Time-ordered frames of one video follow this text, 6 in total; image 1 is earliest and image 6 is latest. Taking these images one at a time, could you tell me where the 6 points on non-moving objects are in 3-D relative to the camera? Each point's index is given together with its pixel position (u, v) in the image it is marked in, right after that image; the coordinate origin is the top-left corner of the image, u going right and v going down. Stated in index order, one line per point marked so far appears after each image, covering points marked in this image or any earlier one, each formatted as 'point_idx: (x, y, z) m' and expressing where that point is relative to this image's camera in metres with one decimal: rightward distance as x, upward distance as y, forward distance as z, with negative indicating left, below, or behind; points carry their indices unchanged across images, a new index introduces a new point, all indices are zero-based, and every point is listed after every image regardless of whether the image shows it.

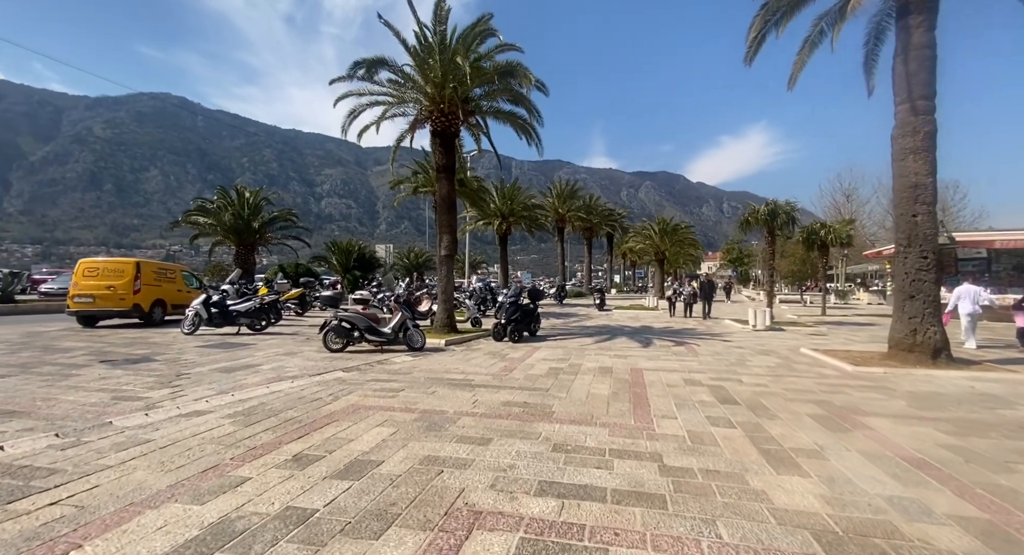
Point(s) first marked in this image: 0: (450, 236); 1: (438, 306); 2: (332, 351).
0: (-1.8, +1.2, +13.6) m
1: (-2.1, -0.8, +13.6) m
2: (-3.7, -1.5, +10.2) m
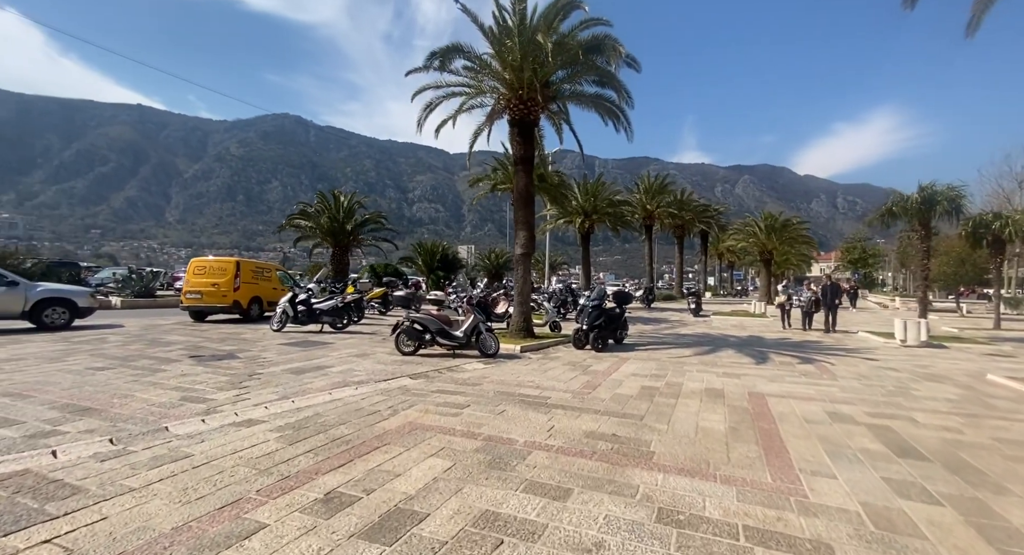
0: (+0.4, +1.2, +12.6) m
1: (+0.1, -0.8, +12.7) m
2: (-2.1, -1.5, +9.5) m
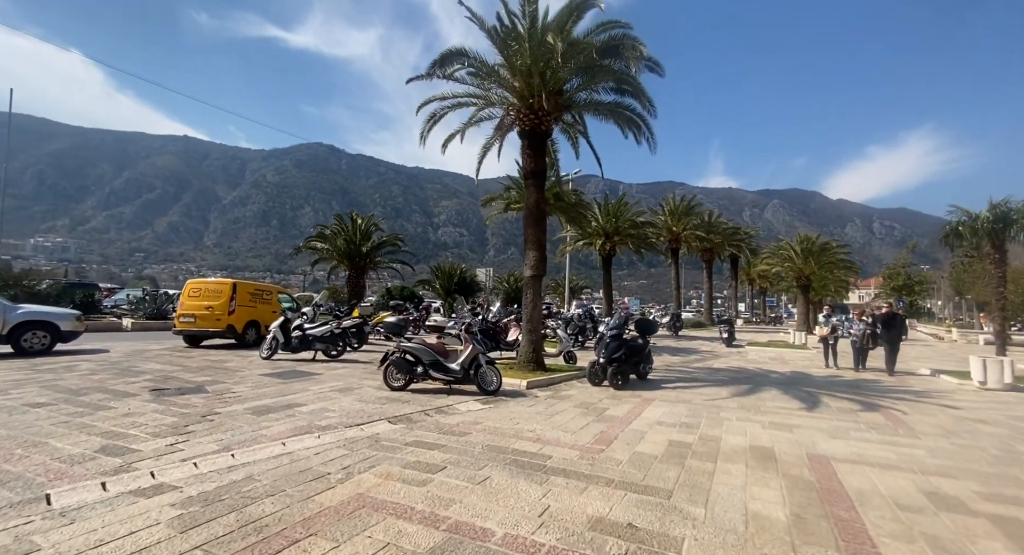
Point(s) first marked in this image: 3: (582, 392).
0: (+0.6, +0.6, +11.4) m
1: (+0.3, -1.4, +11.3) m
2: (-2.0, -1.9, +8.3) m
3: (+1.4, -2.2, +9.5) m
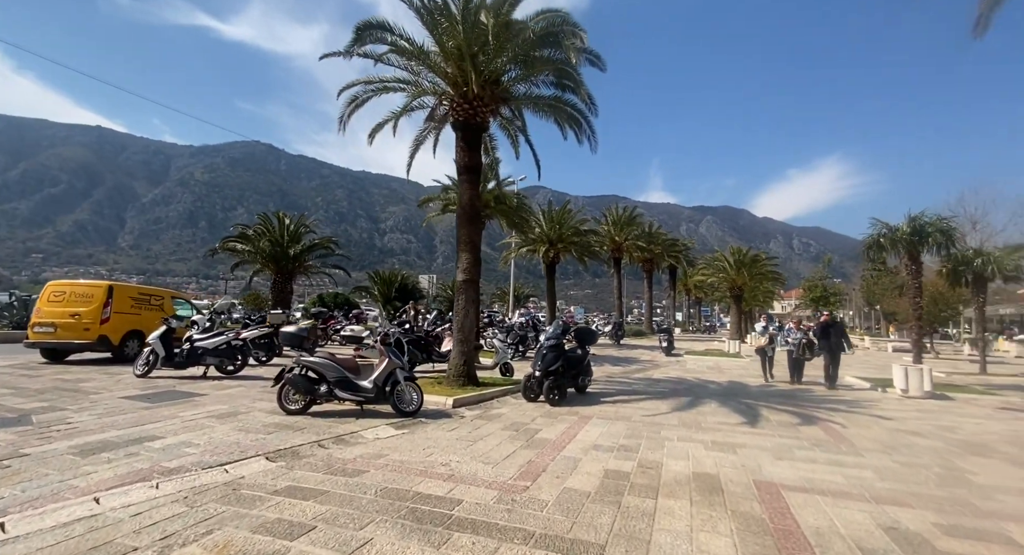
0: (-0.9, +0.5, +10.5) m
1: (-1.2, -1.5, +10.4) m
2: (-3.2, -1.9, +7.1) m
3: (+0.1, -2.3, +8.6) m
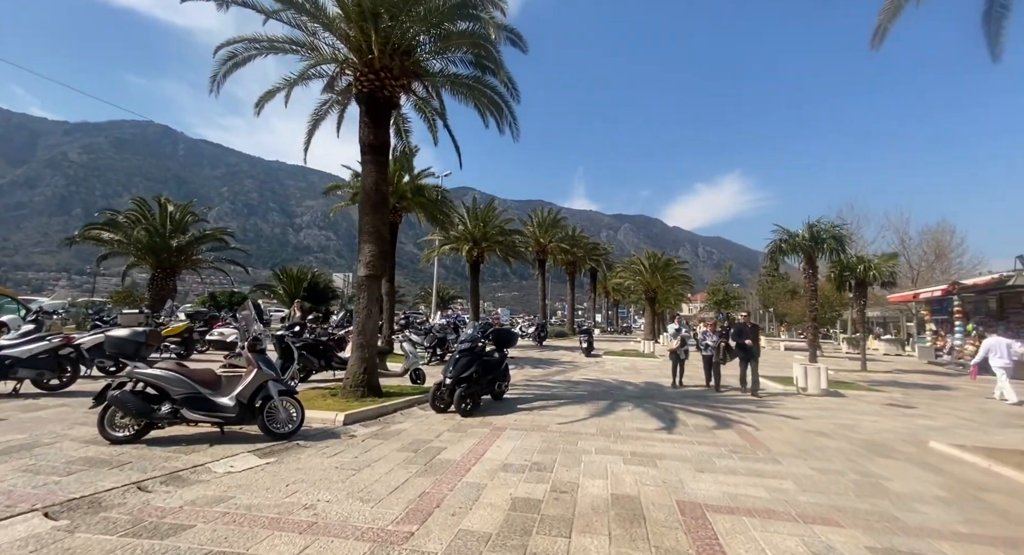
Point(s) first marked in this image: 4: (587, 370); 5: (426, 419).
0: (-2.6, +0.6, +9.3) m
1: (-2.9, -1.4, +9.2) m
2: (-4.4, -1.8, +5.6) m
3: (-1.4, -2.2, +7.6) m
4: (+2.6, -3.3, +18.0) m
5: (-1.4, -2.4, +8.2) m
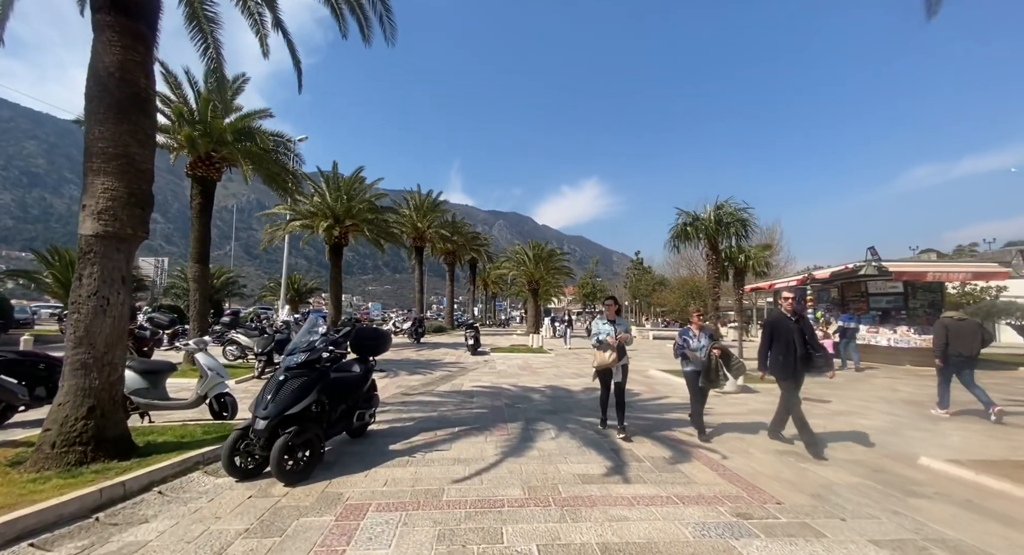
0: (-4.1, +0.9, +5.1) m
1: (-4.3, -1.0, +4.9) m
2: (-4.8, -1.5, +1.1) m
3: (-2.5, -1.8, +3.8) m
4: (-1.2, -2.9, +15.0) m
5: (-2.7, -2.0, +4.4) m
